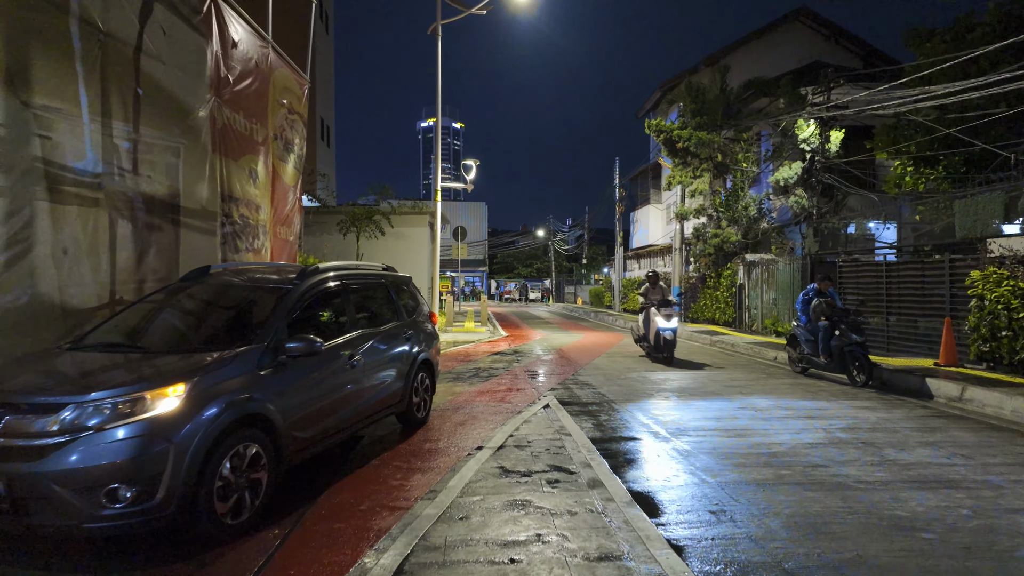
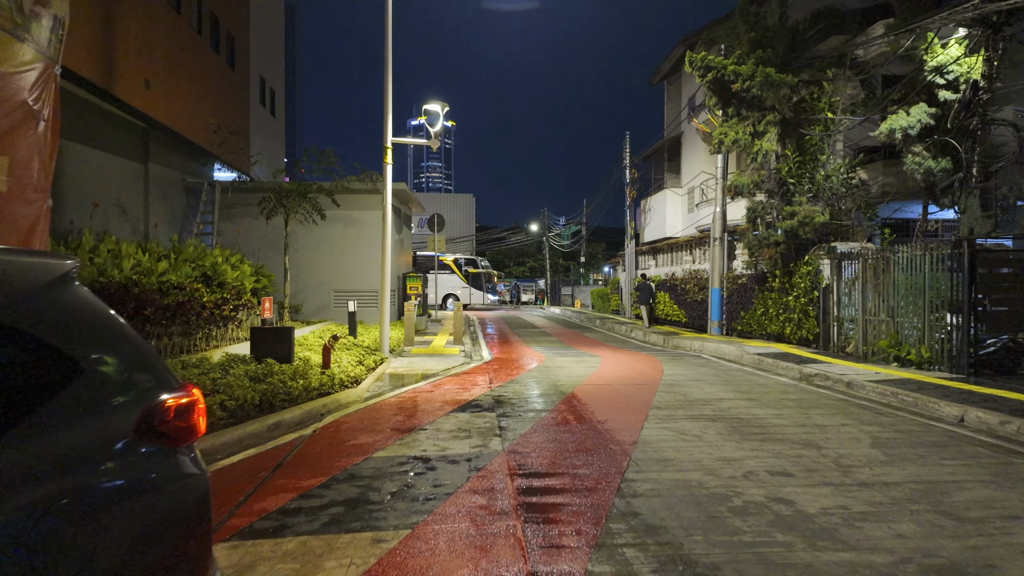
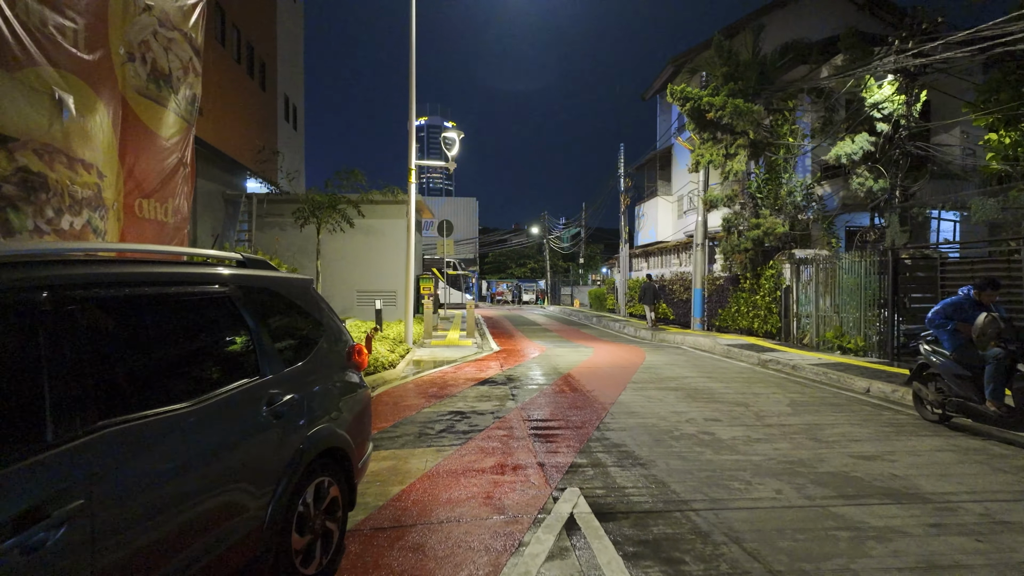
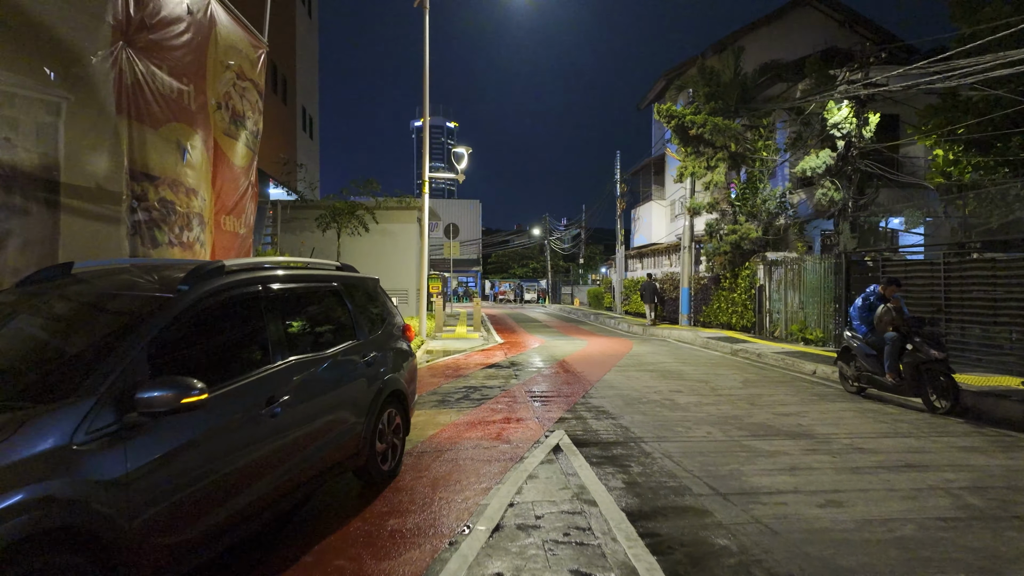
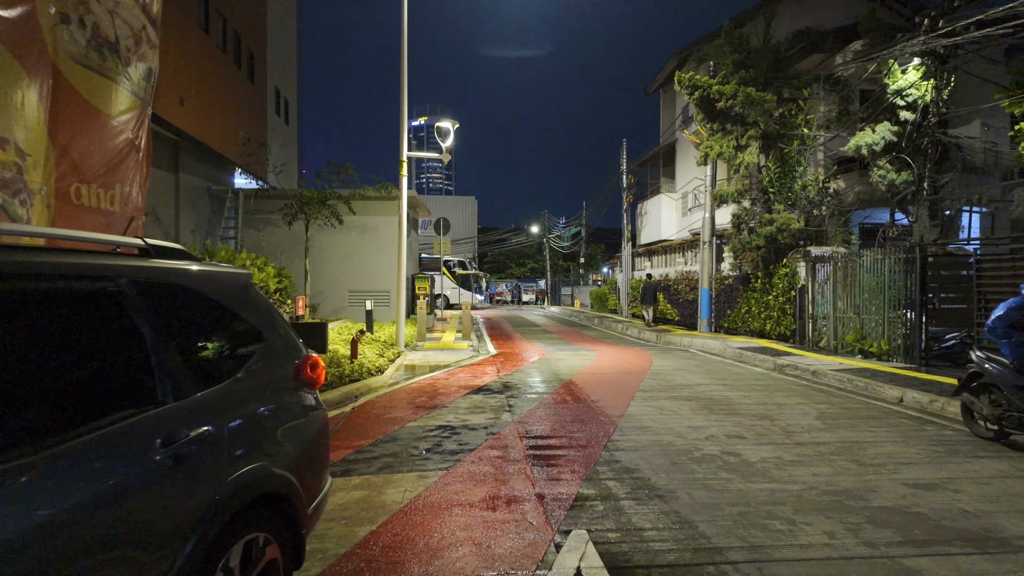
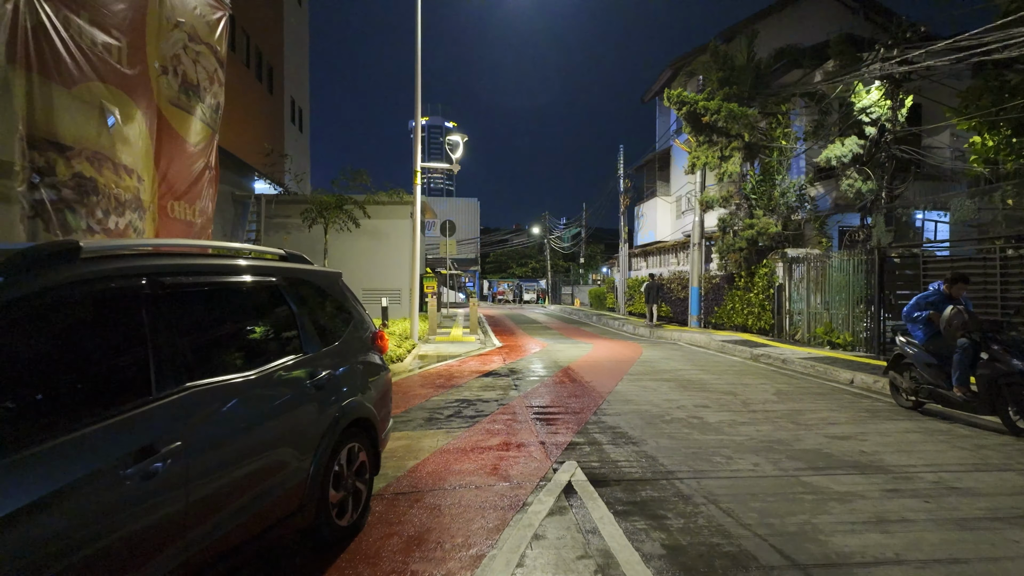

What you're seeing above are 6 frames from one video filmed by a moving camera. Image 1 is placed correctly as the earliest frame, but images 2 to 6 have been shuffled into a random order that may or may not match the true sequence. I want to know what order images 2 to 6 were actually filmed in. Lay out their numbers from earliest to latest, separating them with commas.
4, 6, 3, 5, 2
